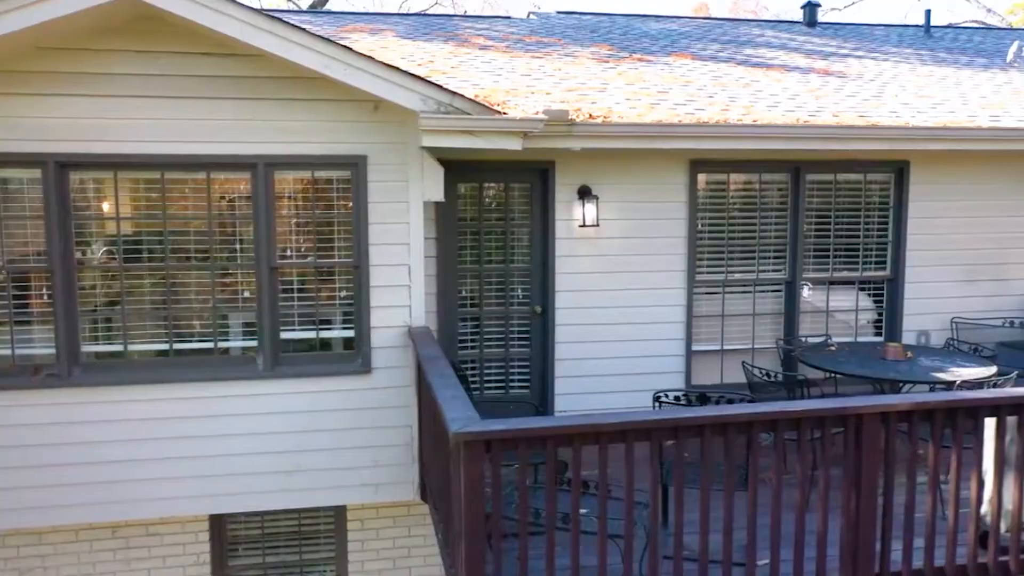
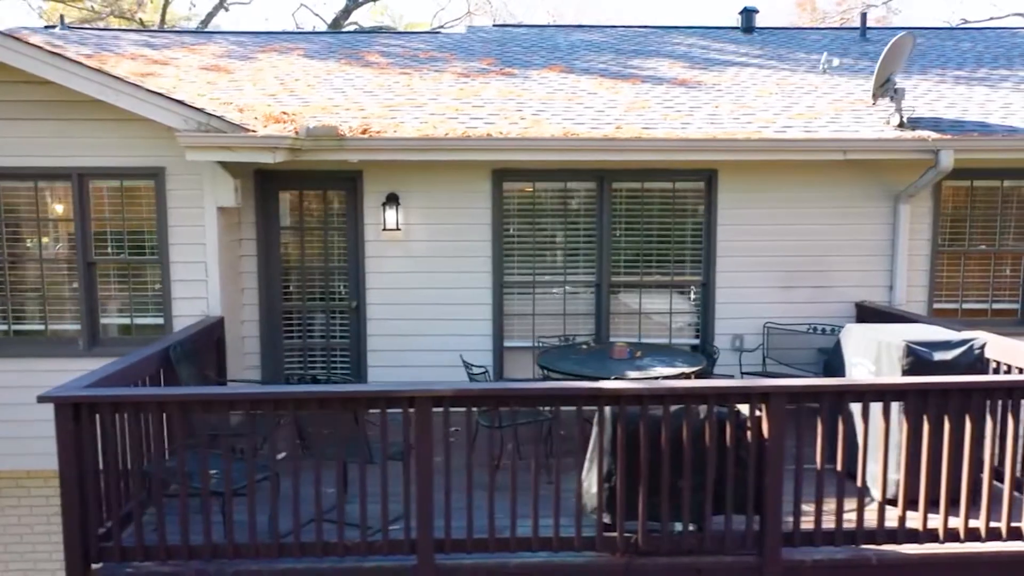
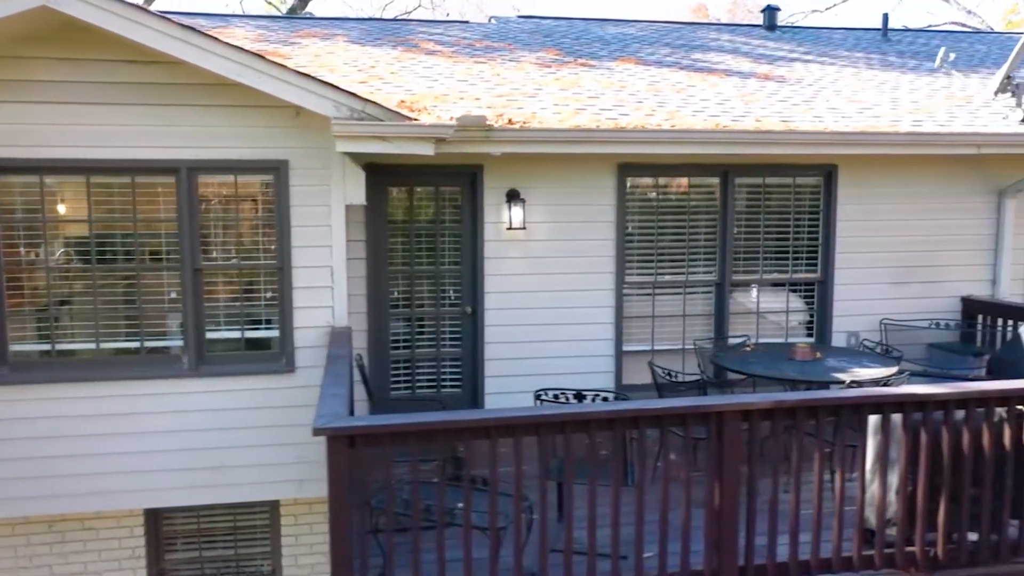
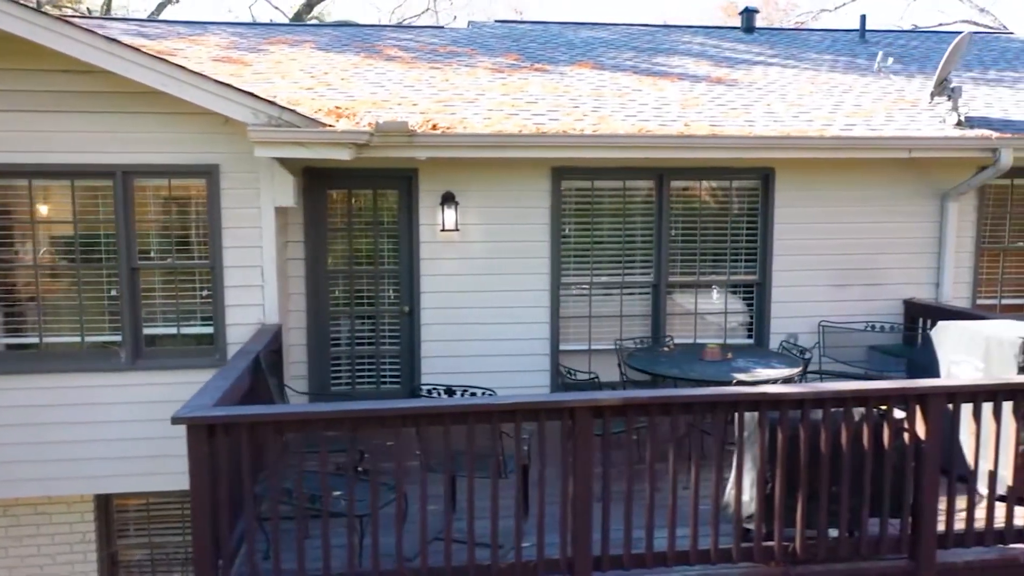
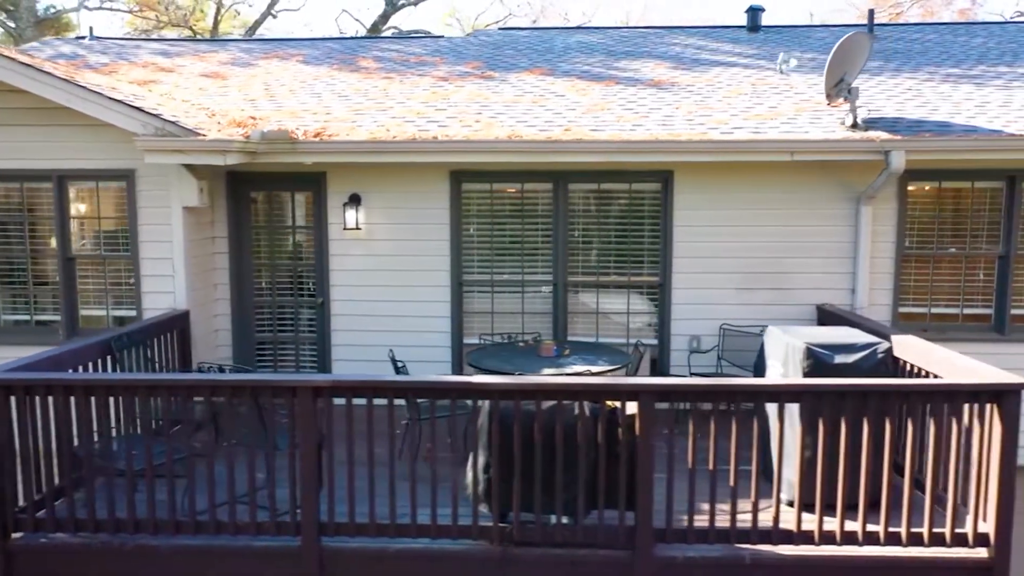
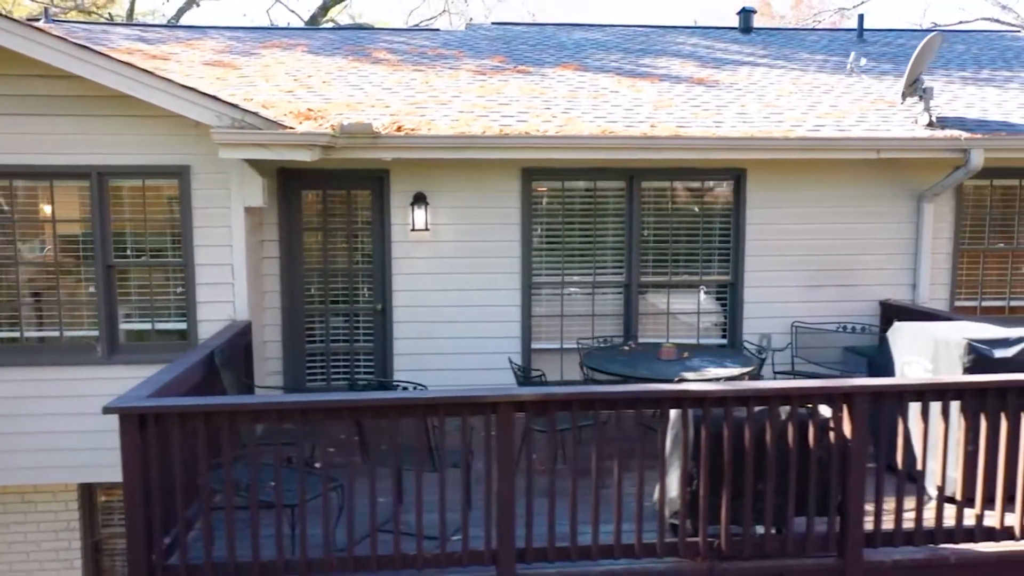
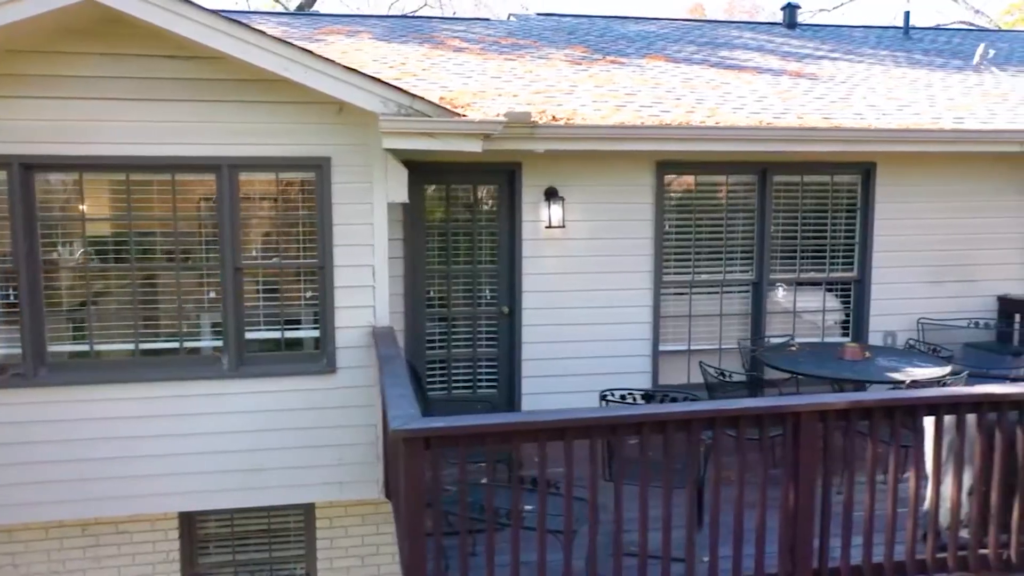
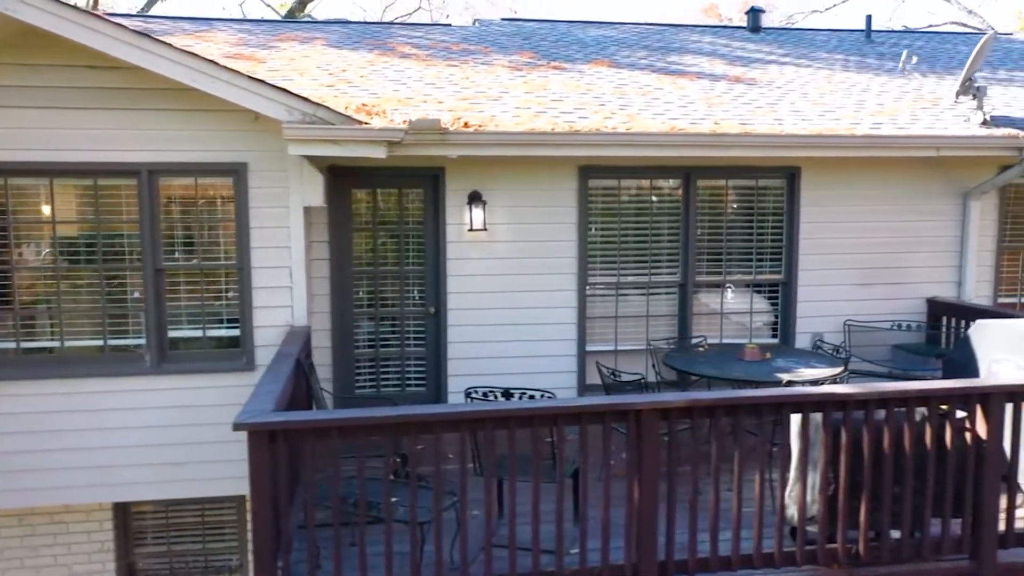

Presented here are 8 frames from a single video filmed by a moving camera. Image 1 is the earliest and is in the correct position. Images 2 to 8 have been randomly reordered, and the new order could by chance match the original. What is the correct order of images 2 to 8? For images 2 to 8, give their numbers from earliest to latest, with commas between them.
7, 3, 8, 4, 6, 2, 5
